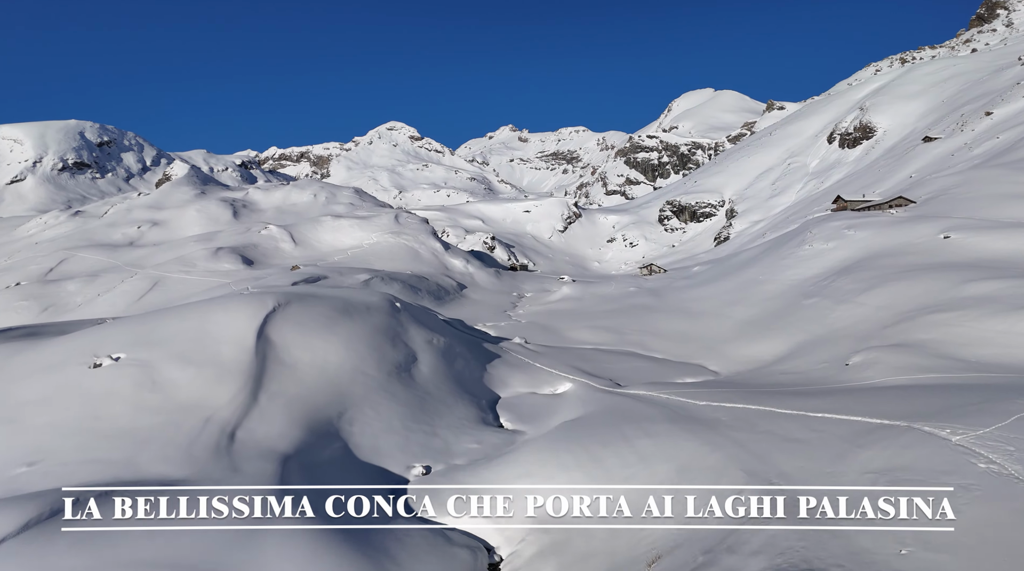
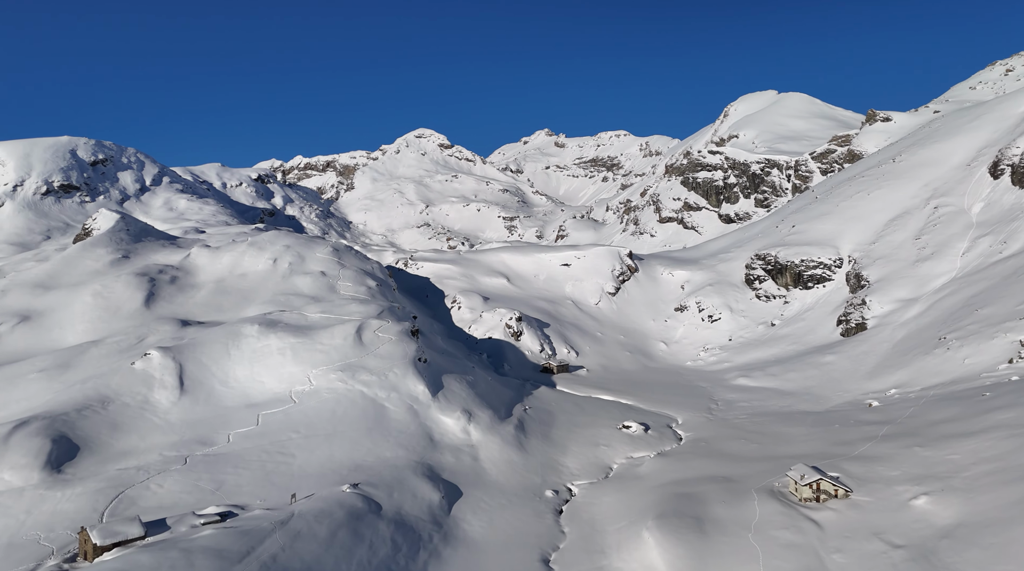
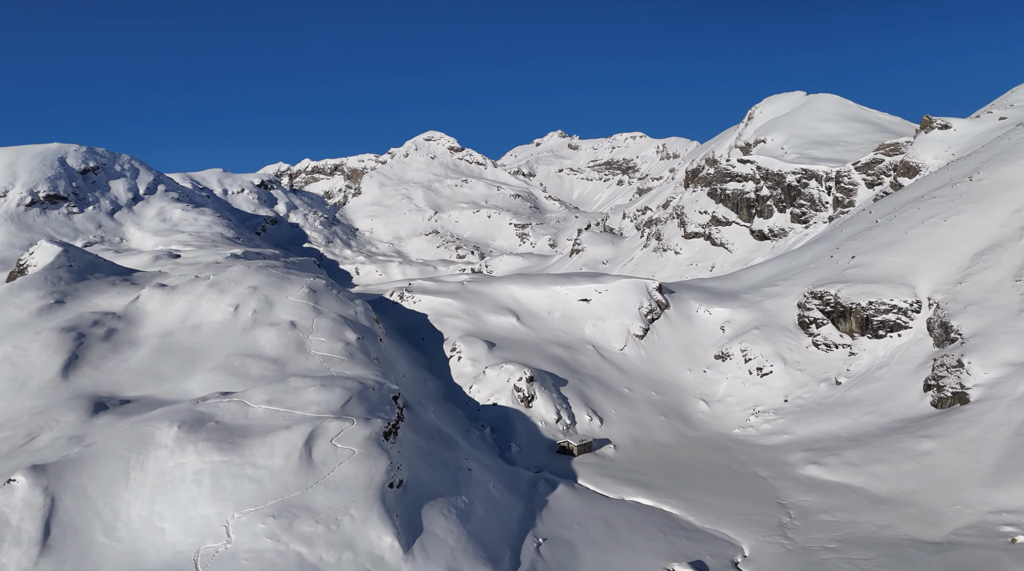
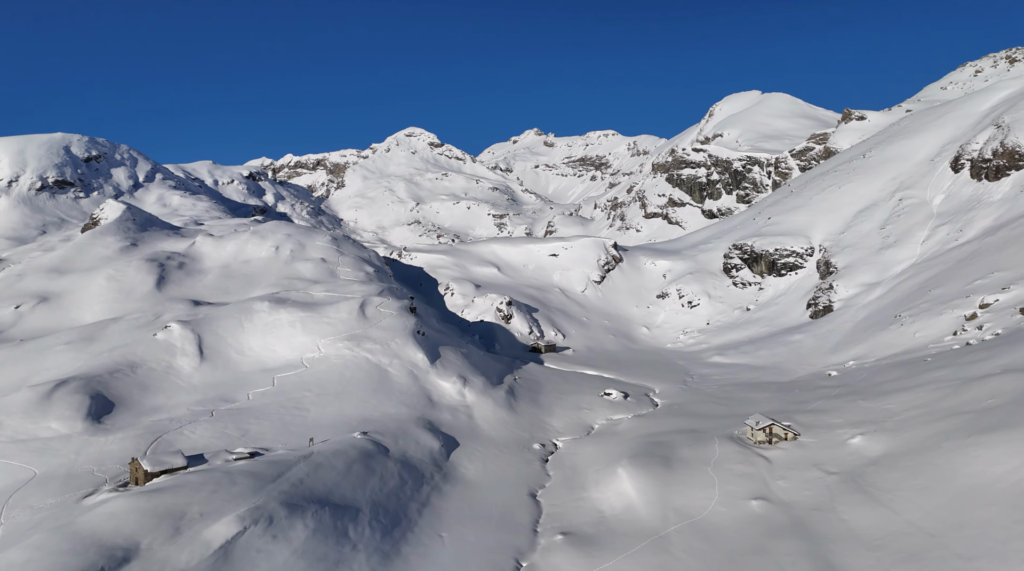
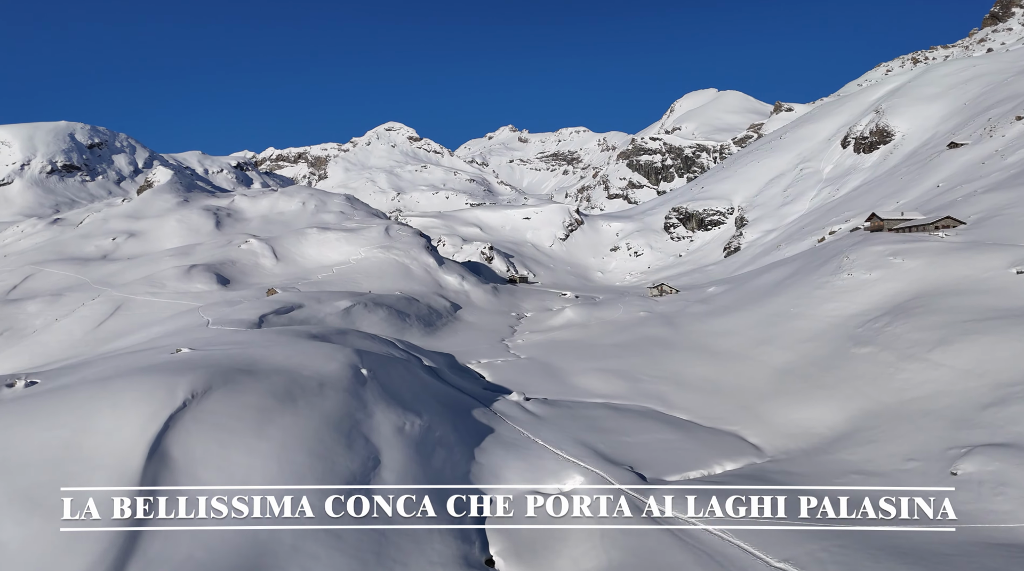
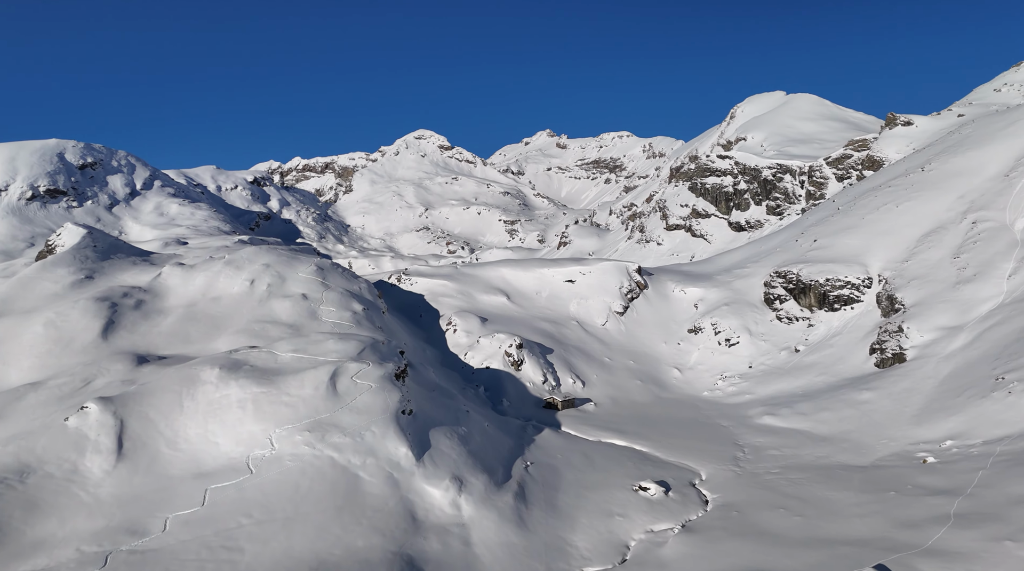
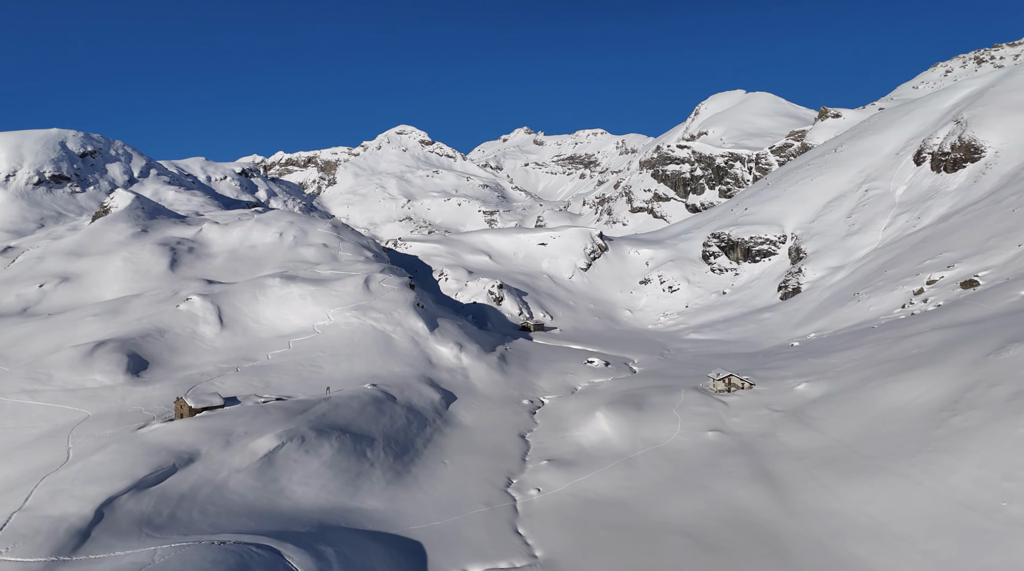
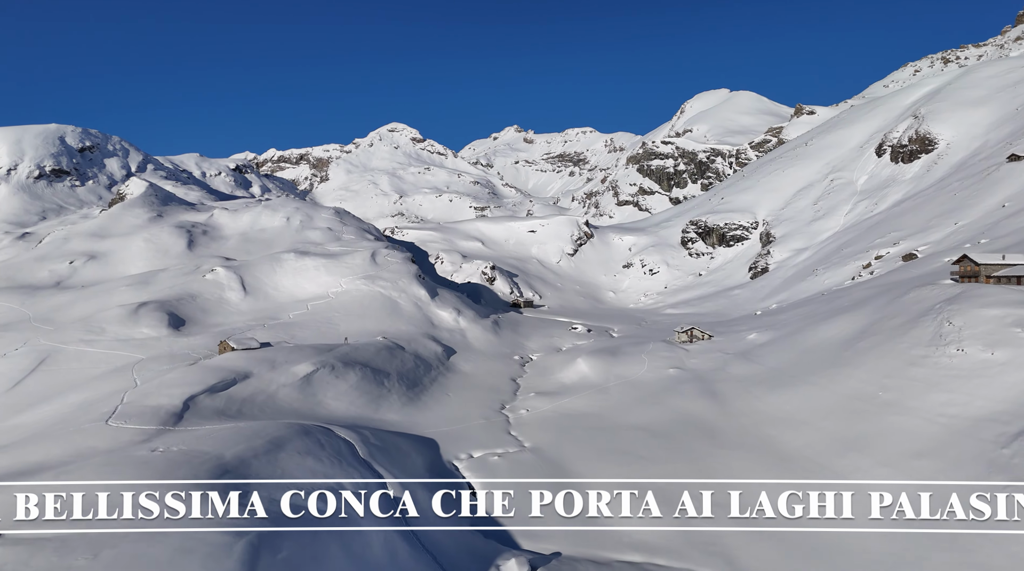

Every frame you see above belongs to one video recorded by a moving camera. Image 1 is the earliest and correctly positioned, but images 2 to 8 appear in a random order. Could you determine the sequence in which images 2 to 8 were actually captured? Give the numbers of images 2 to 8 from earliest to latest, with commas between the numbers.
5, 8, 7, 4, 2, 6, 3
